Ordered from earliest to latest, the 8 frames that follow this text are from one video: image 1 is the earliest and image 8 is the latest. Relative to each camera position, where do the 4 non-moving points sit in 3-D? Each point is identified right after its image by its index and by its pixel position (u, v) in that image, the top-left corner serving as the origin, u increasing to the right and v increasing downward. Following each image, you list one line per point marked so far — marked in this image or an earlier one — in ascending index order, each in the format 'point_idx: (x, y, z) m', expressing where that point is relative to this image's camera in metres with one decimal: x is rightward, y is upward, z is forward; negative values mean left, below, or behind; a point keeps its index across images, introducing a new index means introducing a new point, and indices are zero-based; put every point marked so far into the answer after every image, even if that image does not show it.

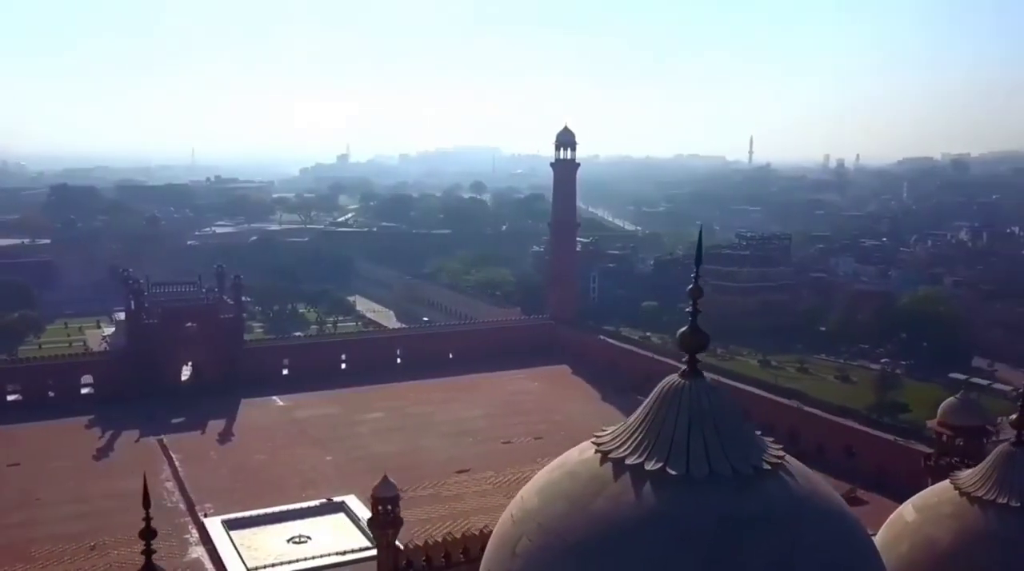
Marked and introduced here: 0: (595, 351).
0: (+1.7, -1.3, +18.9) m
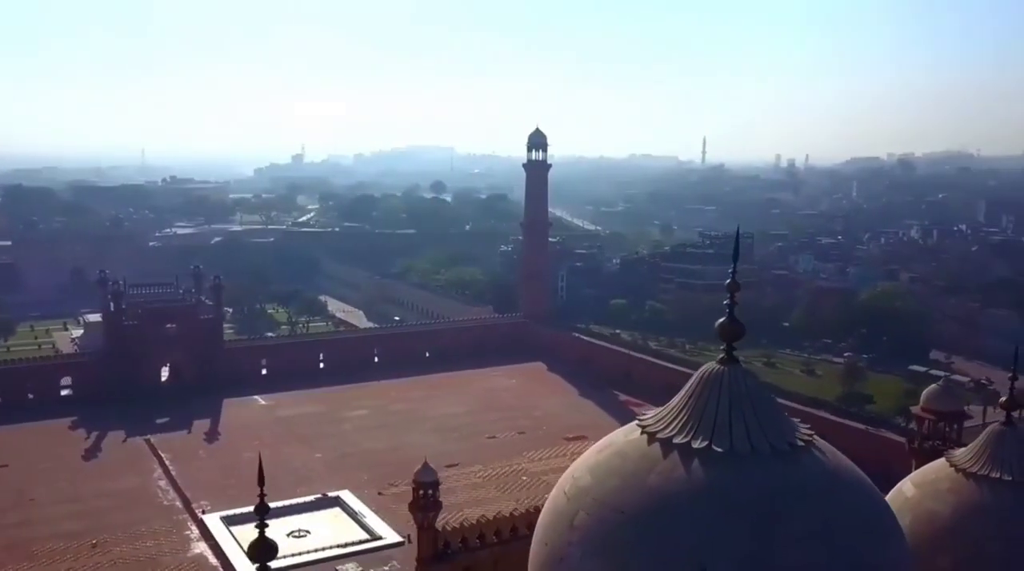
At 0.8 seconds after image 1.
0: (+1.2, -1.2, +19.4) m
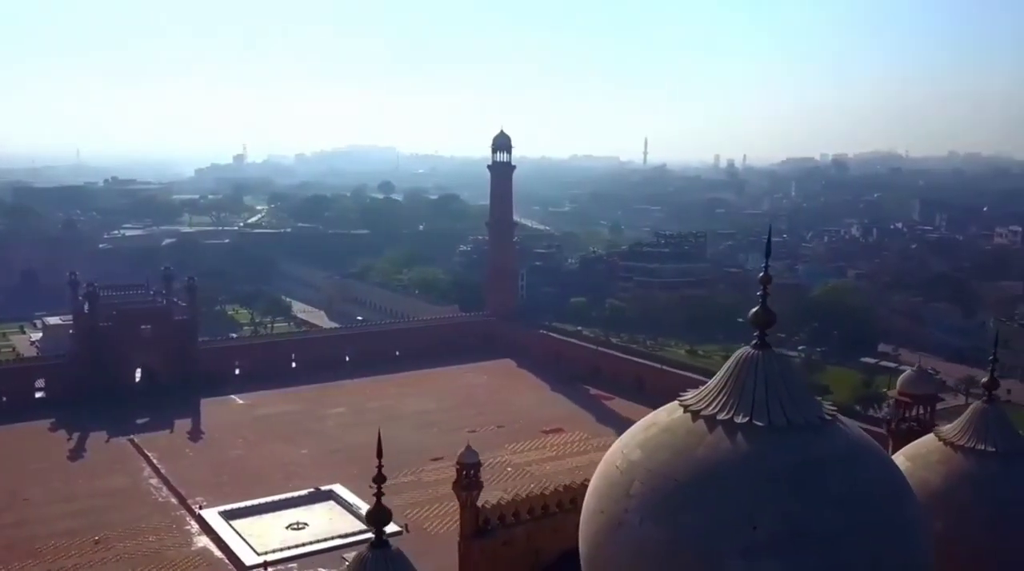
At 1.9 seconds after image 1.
0: (+0.5, -1.2, +19.9) m
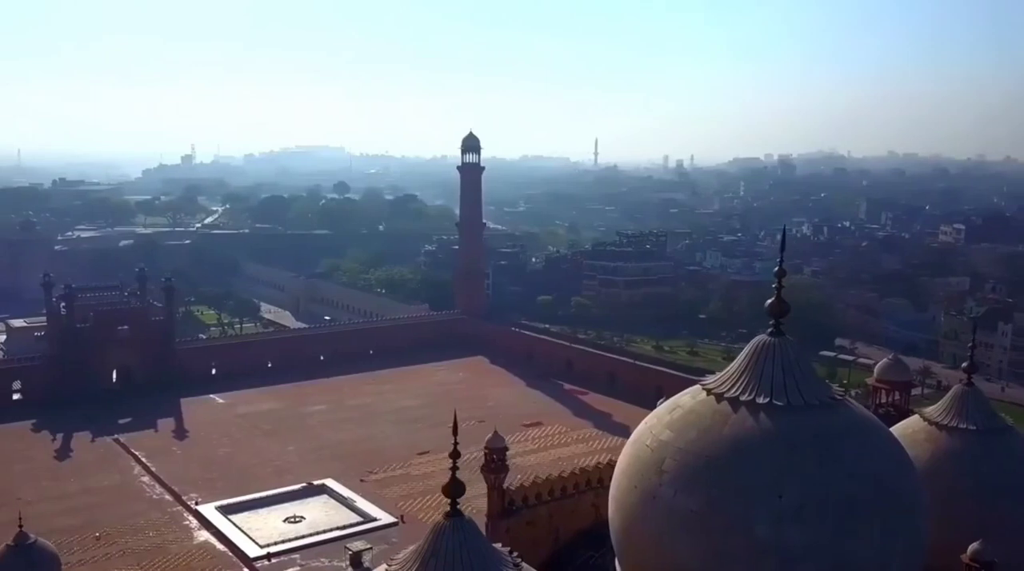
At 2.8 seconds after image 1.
0: (-0.1, -1.2, +20.3) m
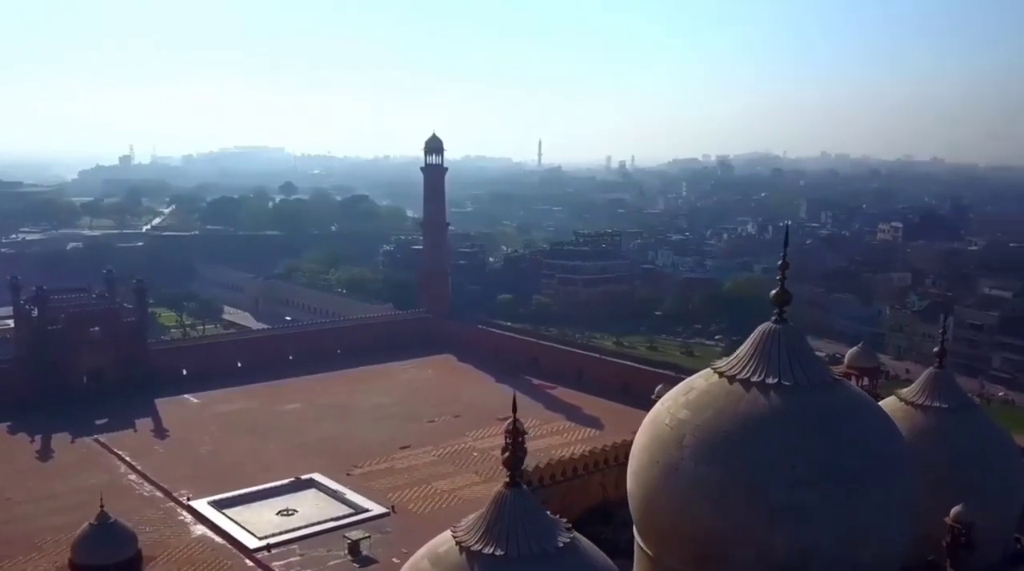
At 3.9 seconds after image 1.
0: (-0.8, -1.2, +20.7) m
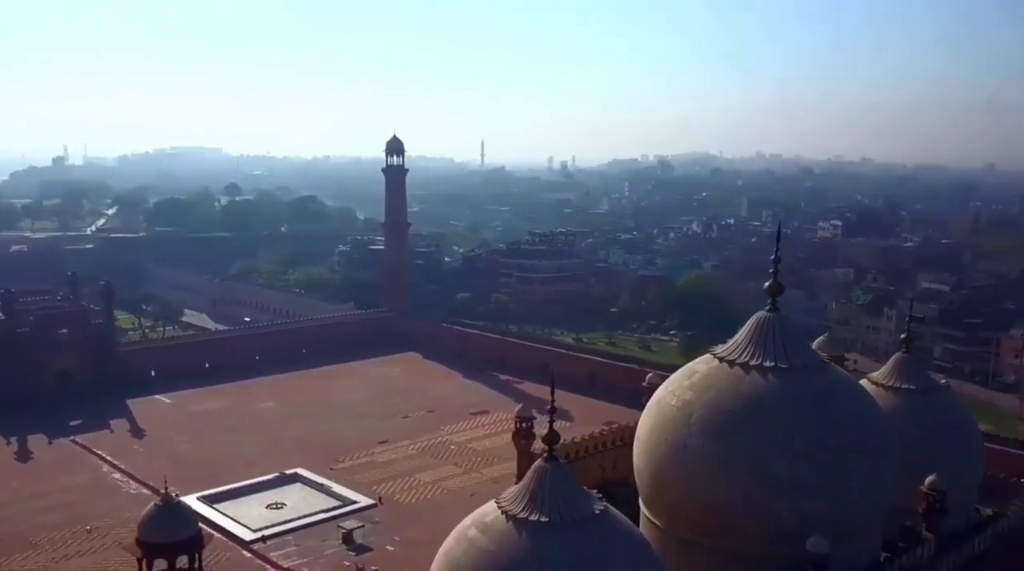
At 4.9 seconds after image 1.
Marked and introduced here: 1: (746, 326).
0: (-1.6, -1.1, +21.1) m
1: (+1.6, -0.3, +6.6) m
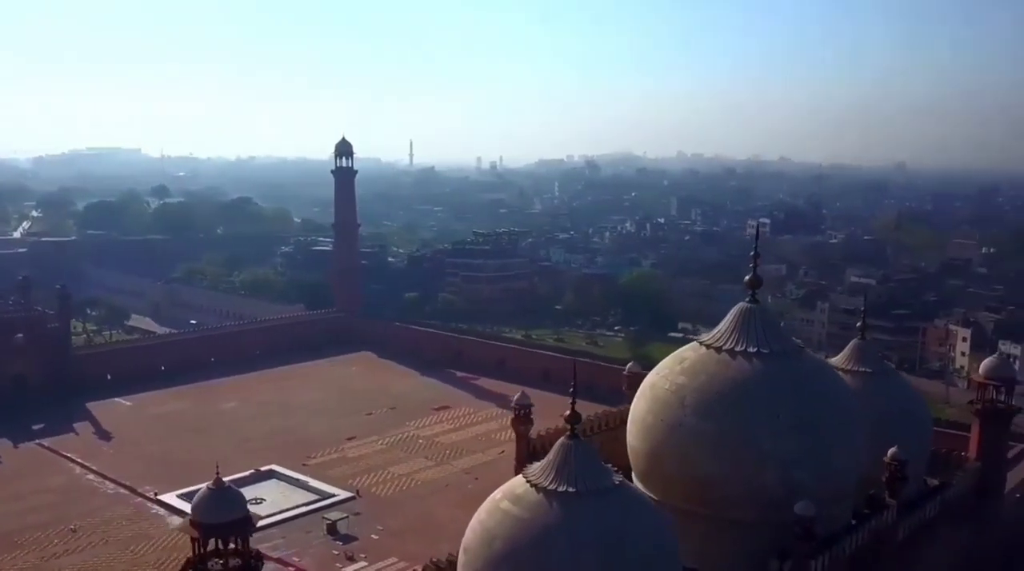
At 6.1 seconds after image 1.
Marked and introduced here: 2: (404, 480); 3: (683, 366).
0: (-2.7, -1.1, +21.5) m
1: (+1.6, -0.2, +7.3) m
2: (-1.5, -2.6, +12.9) m
3: (+1.3, -0.6, +7.2) m
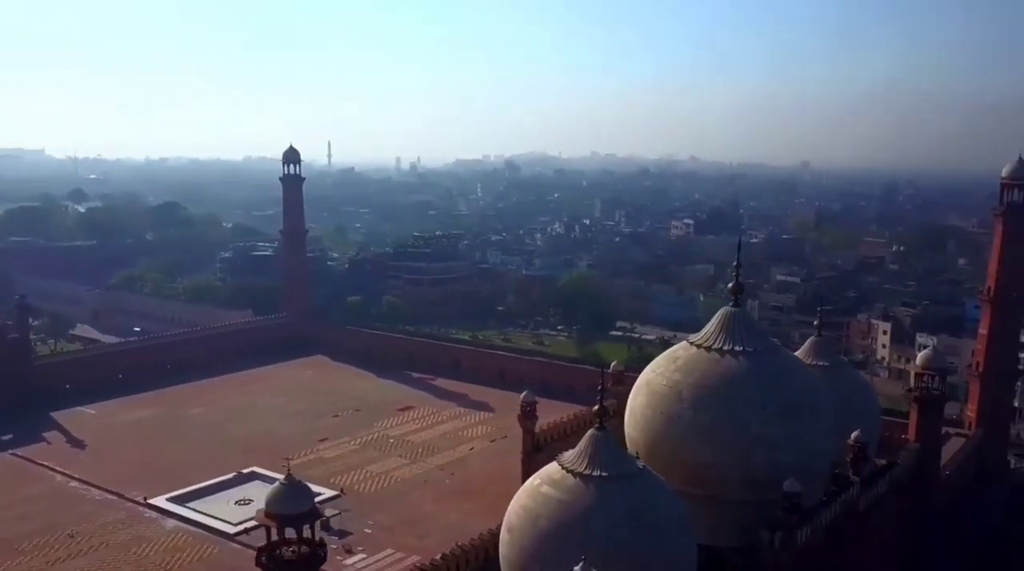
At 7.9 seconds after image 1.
0: (-3.8, -1.2, +22.0) m
1: (+1.7, -0.3, +8.3) m
2: (-1.8, -2.7, +13.6) m
3: (+1.4, -0.7, +8.1) m
